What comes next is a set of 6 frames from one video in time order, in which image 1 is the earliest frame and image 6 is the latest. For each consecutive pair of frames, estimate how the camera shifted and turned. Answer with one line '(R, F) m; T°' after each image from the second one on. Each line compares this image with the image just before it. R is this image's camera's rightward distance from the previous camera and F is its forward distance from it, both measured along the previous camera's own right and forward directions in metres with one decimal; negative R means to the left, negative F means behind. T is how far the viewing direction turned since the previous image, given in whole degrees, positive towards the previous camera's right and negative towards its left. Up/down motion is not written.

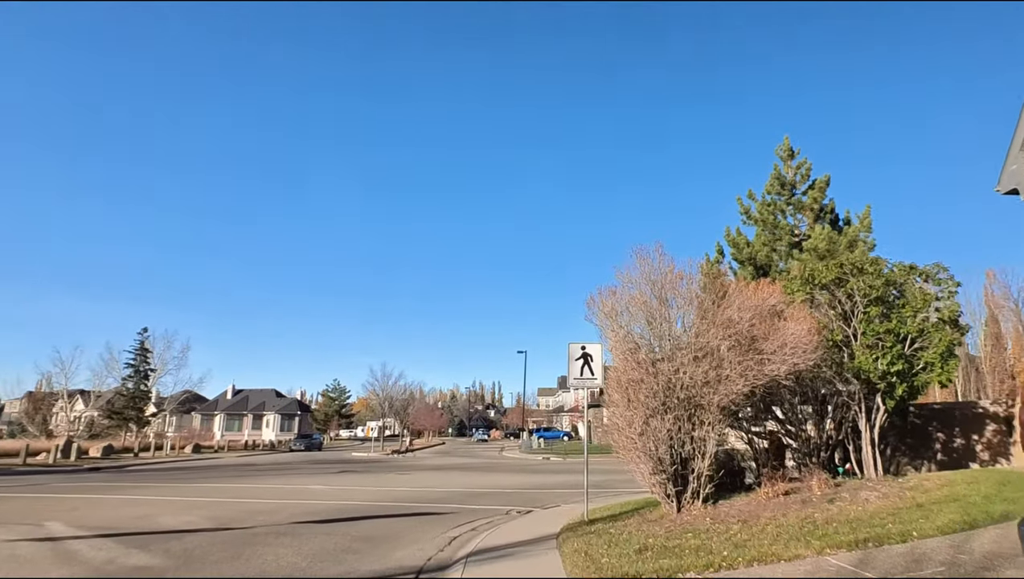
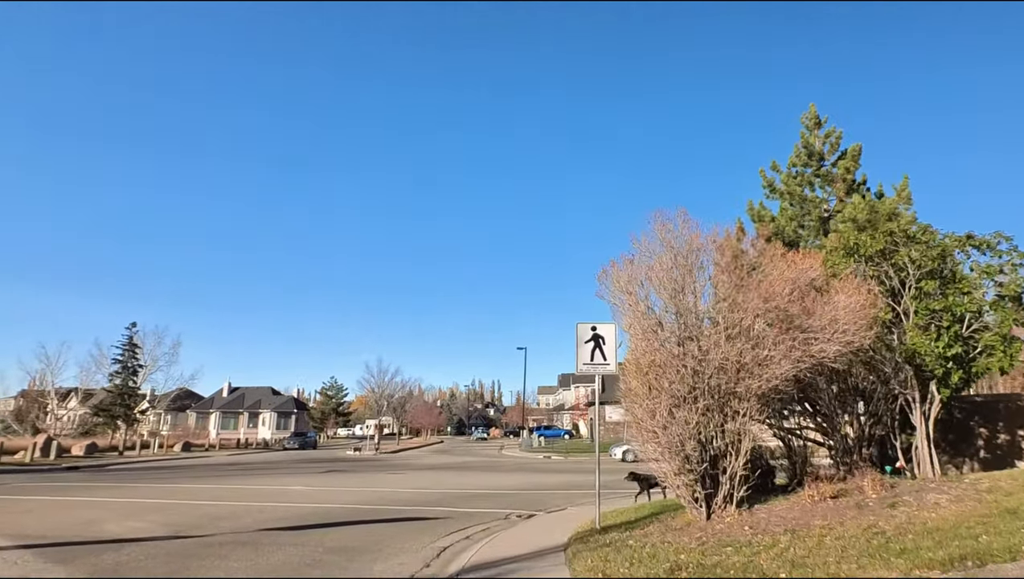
(0.0, +2.1) m; 0°
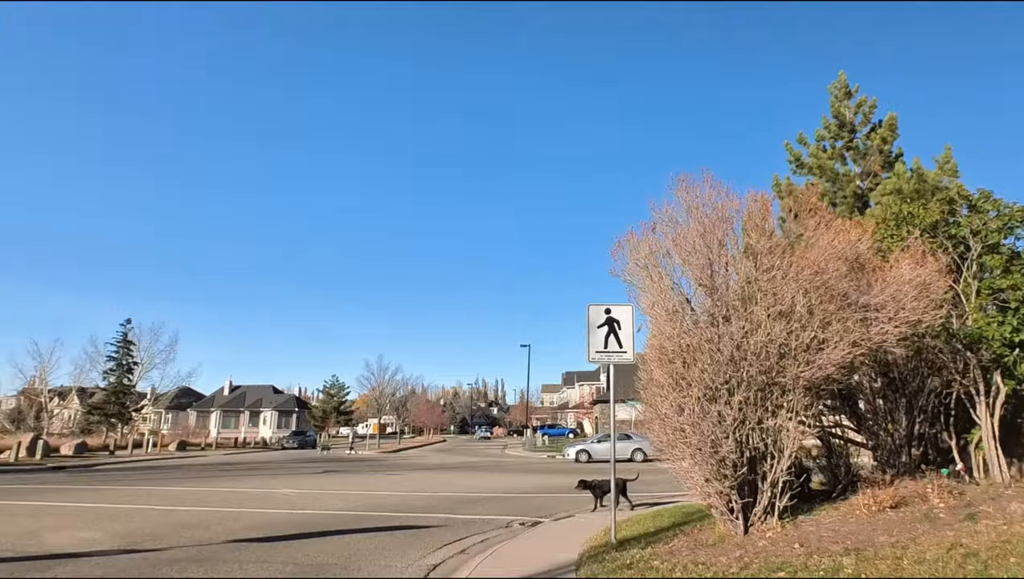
(0.0, +1.8) m; 0°
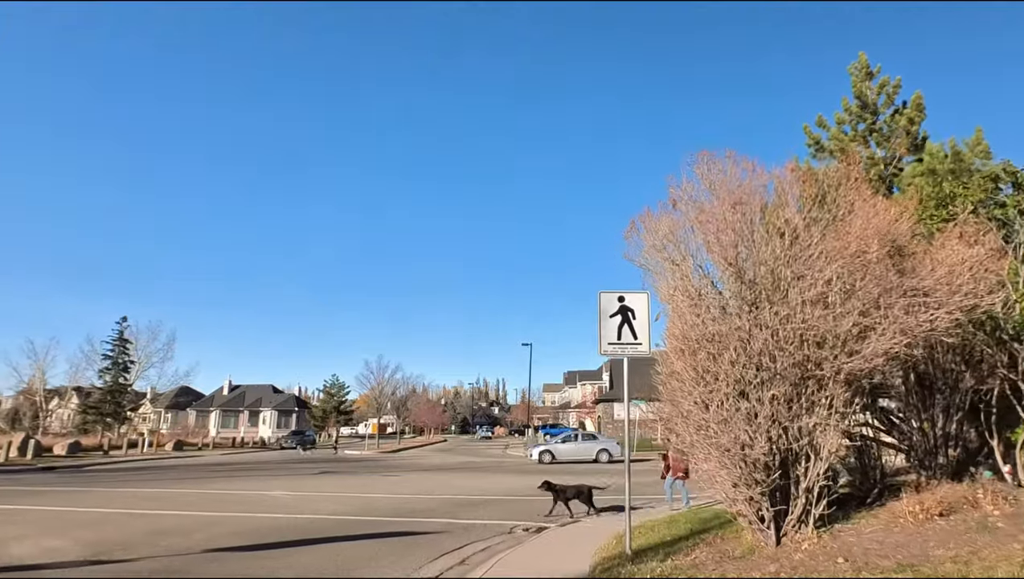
(0.0, +1.0) m; 0°
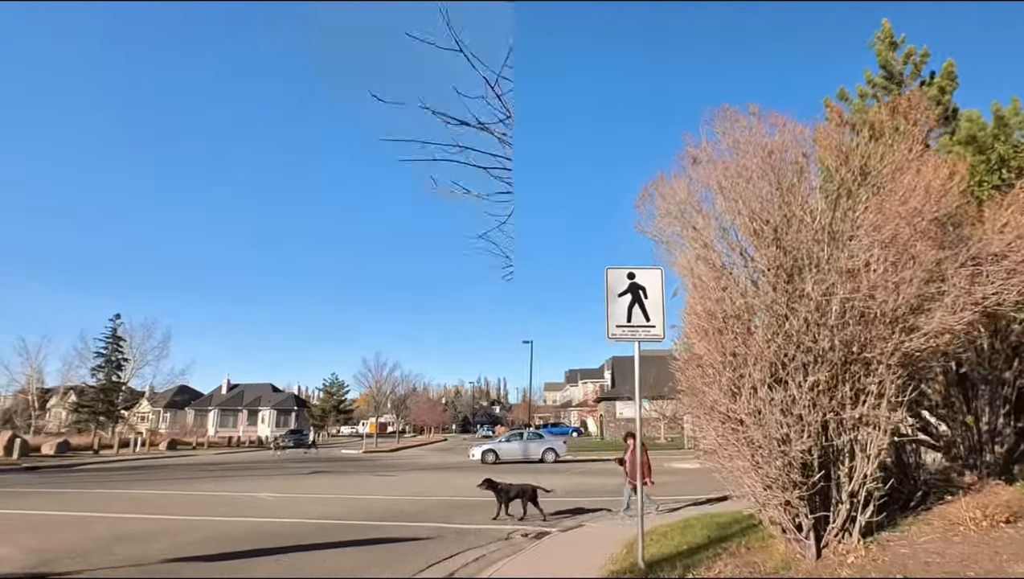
(+0.1, +1.3) m; 0°
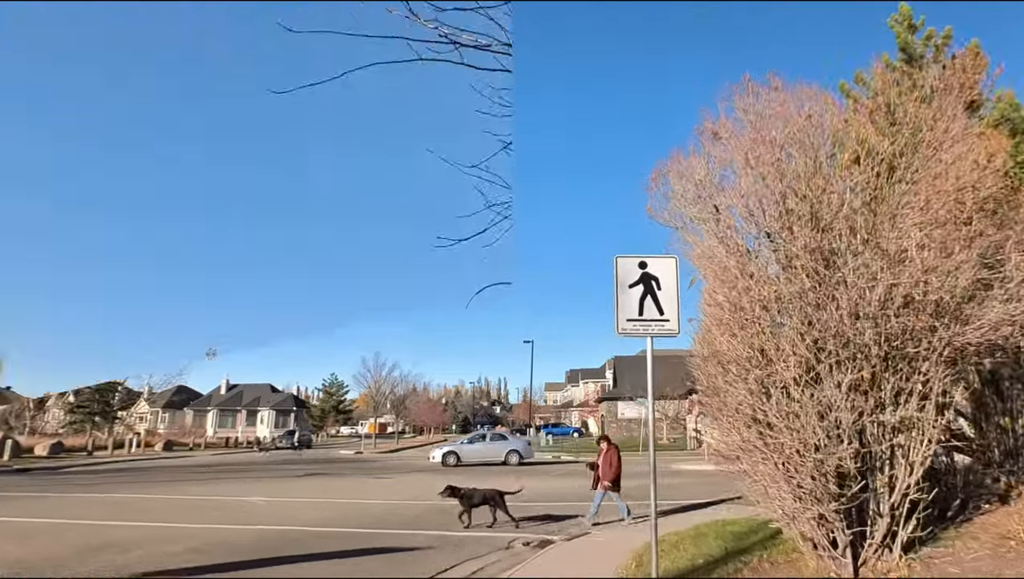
(0.0, +0.8) m; 0°
